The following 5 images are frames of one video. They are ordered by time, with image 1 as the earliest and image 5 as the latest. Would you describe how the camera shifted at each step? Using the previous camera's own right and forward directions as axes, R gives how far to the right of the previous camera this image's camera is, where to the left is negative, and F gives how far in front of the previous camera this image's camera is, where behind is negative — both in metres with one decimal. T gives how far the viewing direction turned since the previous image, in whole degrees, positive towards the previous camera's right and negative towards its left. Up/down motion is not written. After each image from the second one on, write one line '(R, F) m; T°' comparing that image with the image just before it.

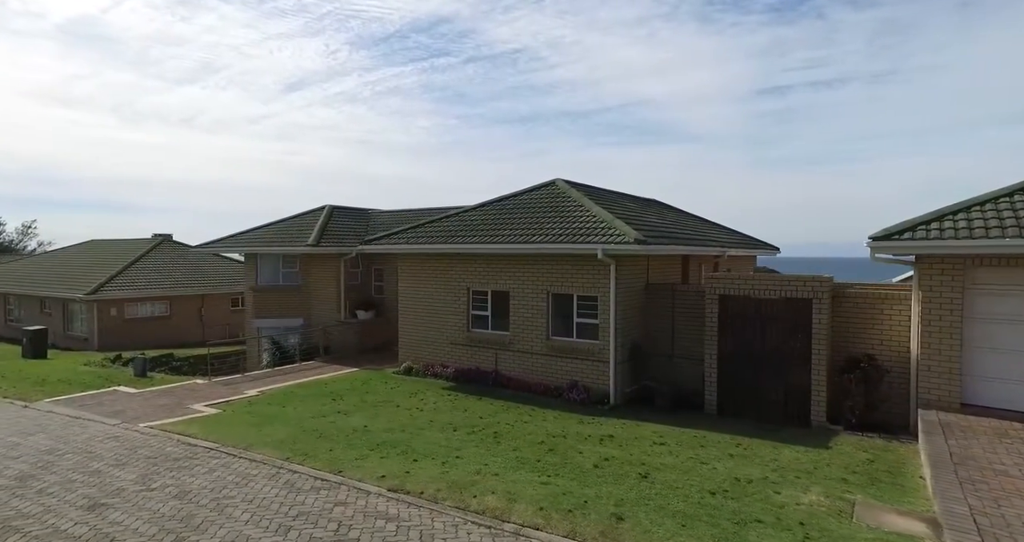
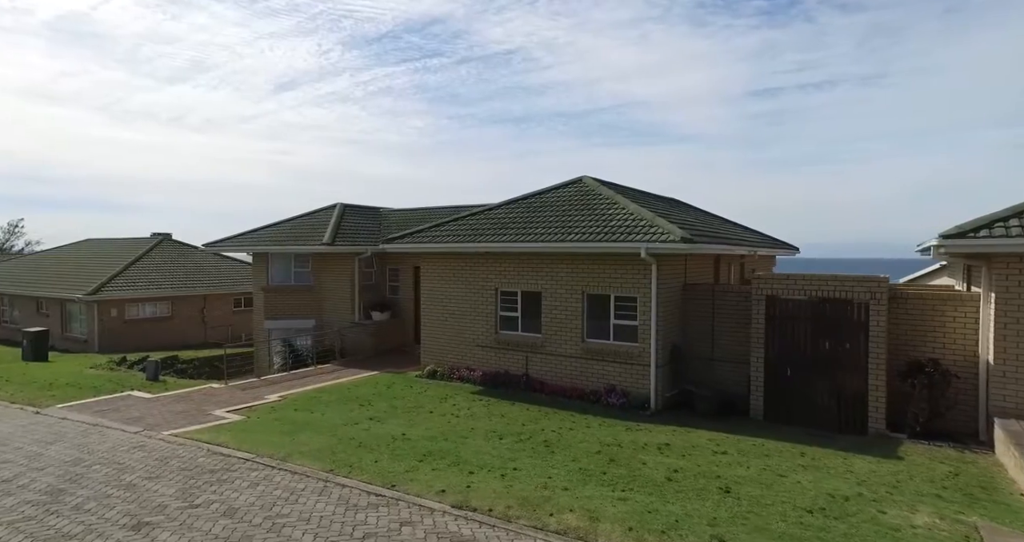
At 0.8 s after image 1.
(-0.9, +0.6) m; +1°
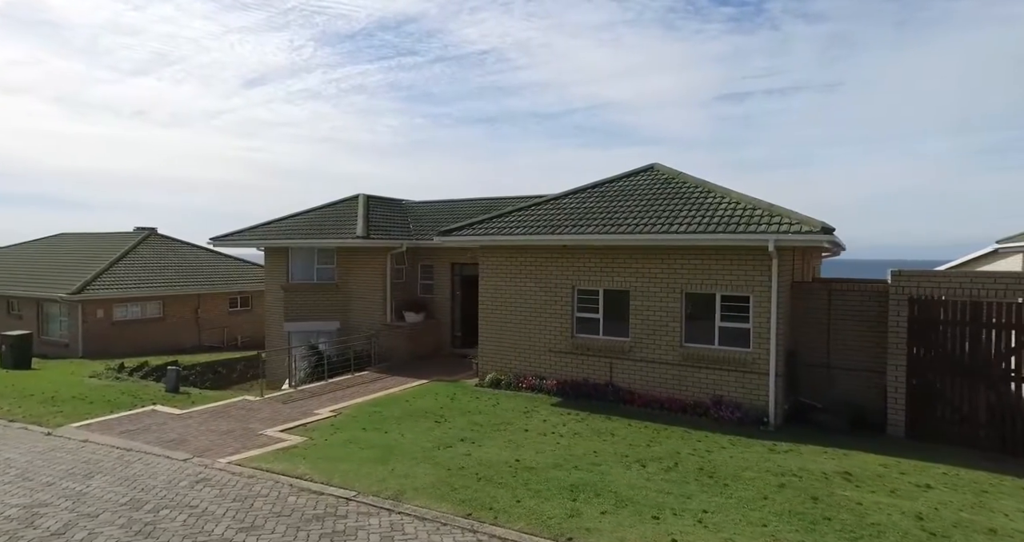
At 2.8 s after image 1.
(-2.3, +1.8) m; +3°
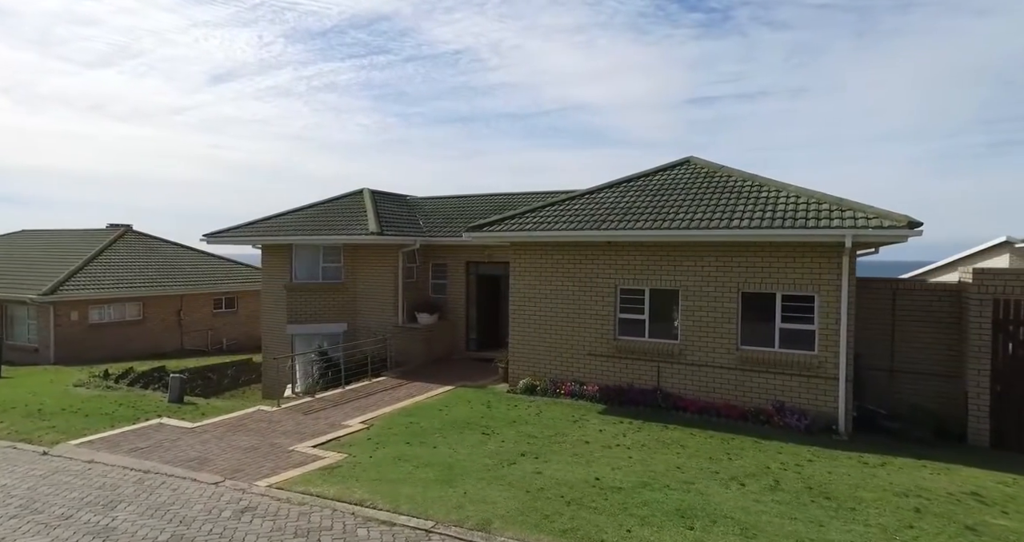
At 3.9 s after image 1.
(-1.3, +1.0) m; +3°
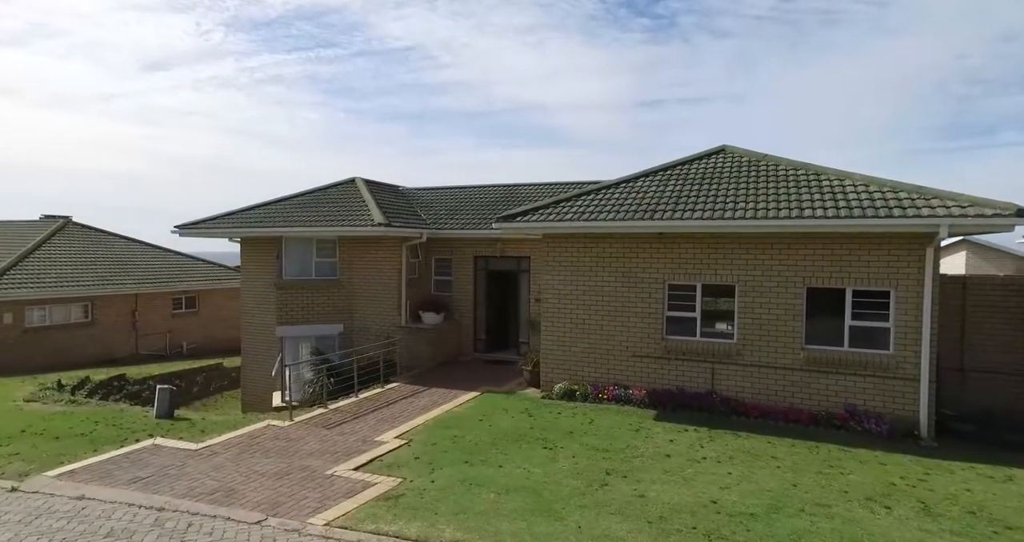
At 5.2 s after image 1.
(-1.6, +1.3) m; +5°
